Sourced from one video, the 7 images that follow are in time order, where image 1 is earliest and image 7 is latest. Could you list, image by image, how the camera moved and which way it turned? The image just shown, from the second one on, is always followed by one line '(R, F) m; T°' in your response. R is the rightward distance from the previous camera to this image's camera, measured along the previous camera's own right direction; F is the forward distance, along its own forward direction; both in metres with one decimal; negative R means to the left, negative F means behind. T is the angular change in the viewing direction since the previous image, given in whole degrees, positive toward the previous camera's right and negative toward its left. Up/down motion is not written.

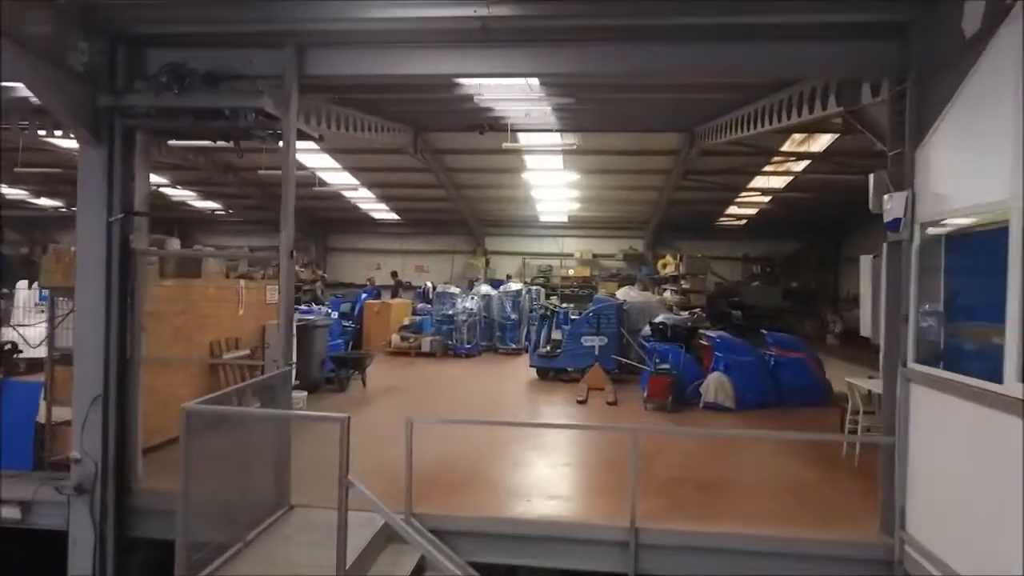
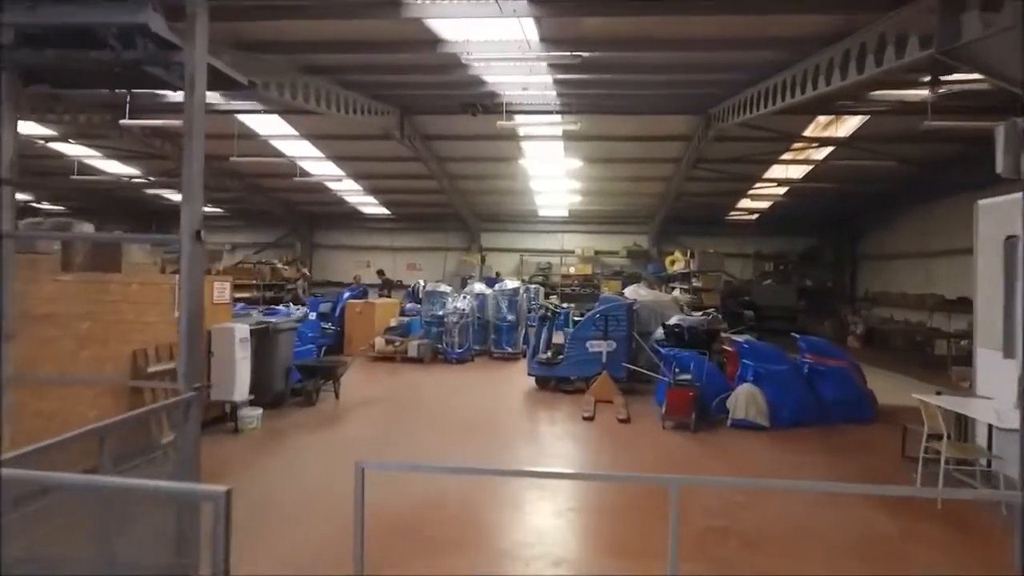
(0.0, +0.9) m; 0°
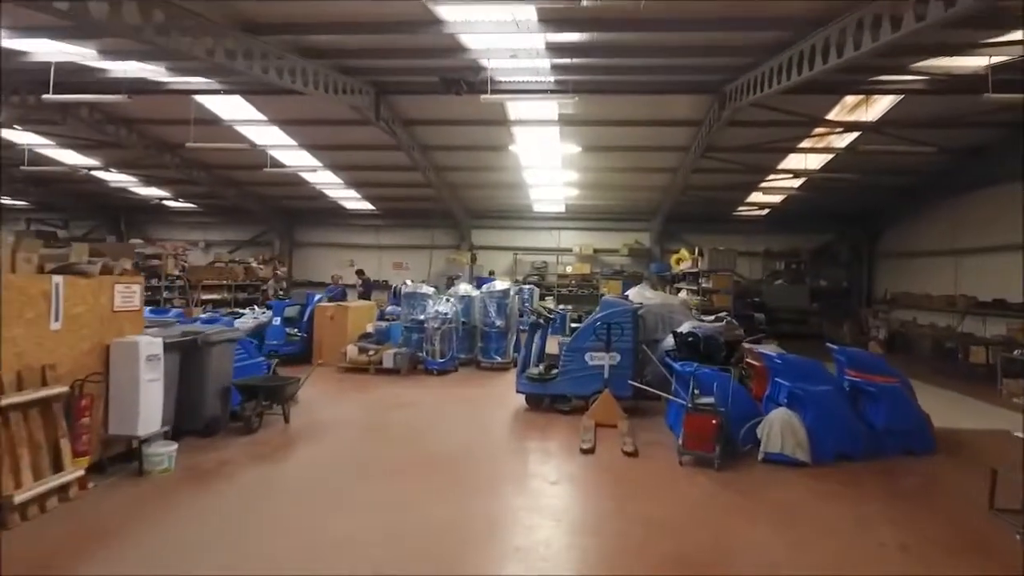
(+0.1, +0.9) m; 0°
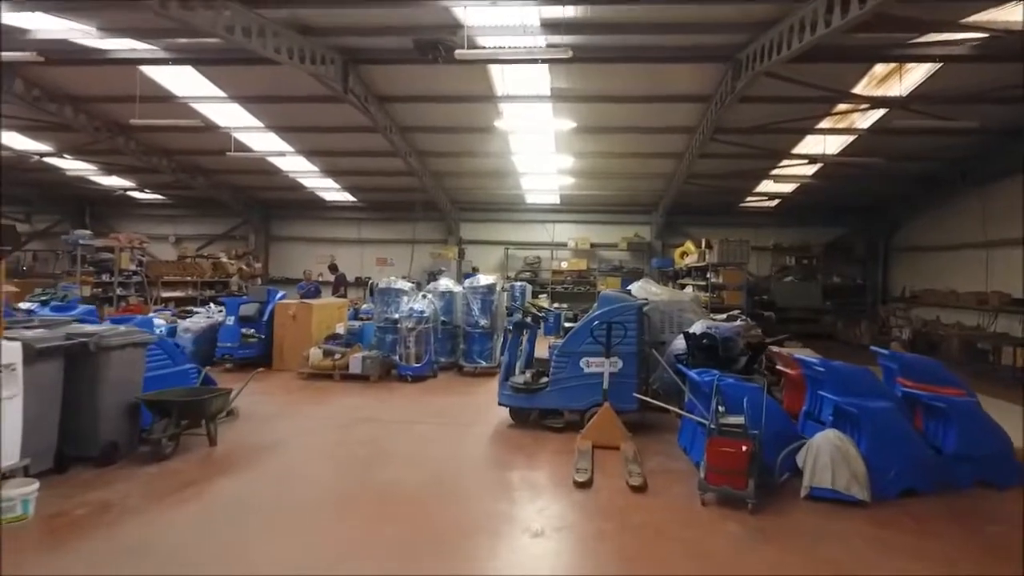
(+0.1, +0.9) m; 0°
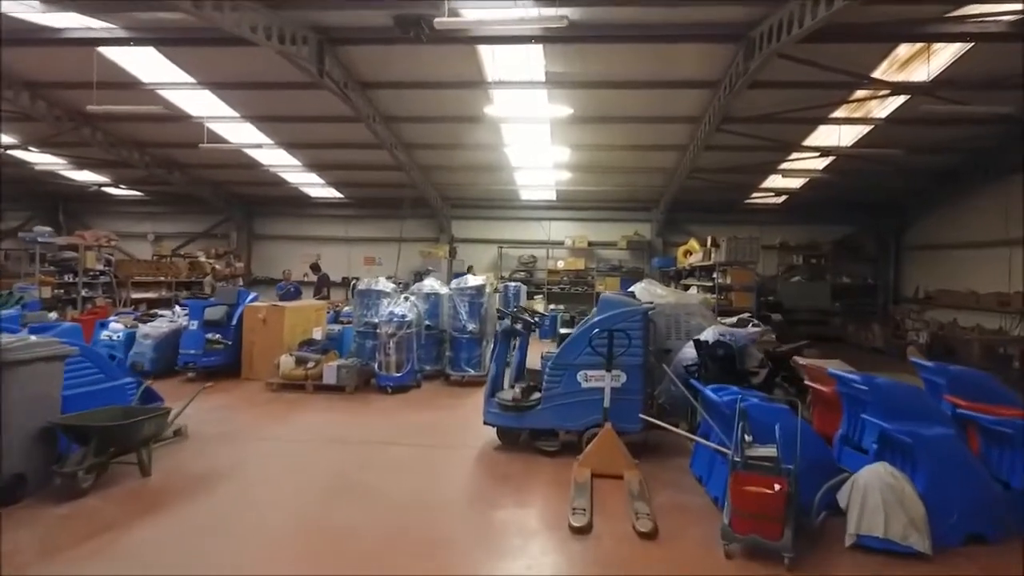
(+0.1, +0.6) m; 0°
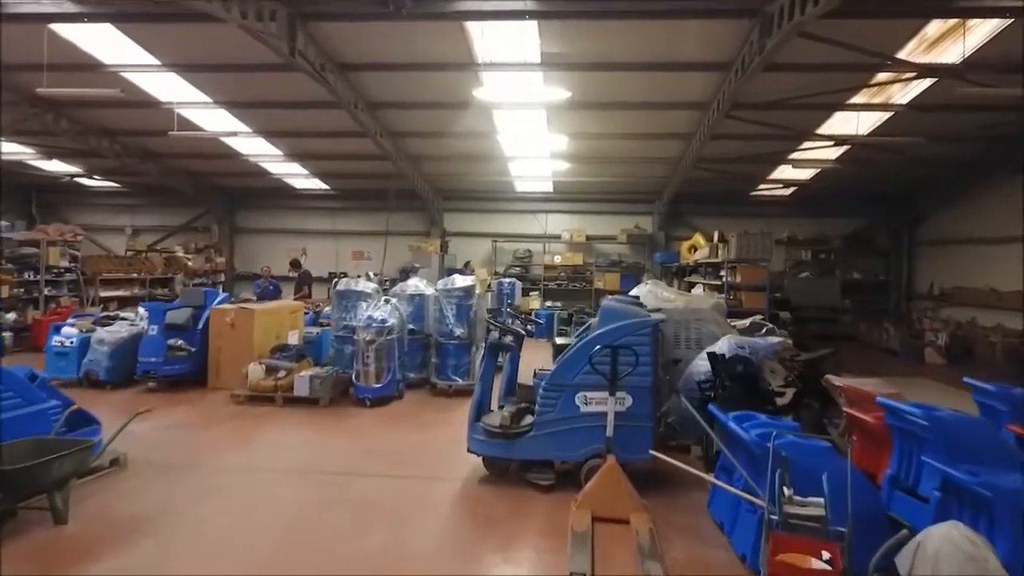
(0.0, +0.5) m; 0°
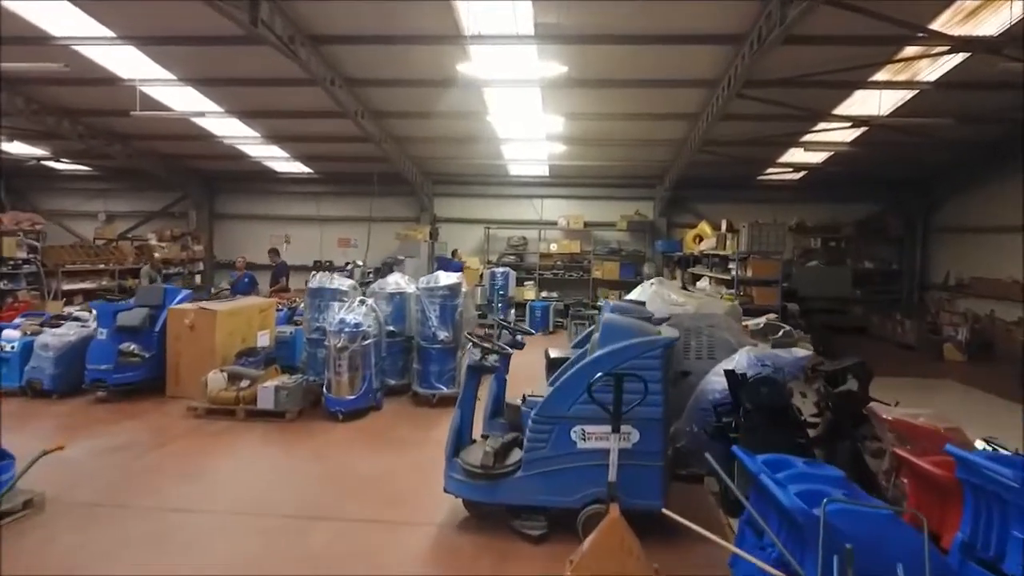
(+0.1, +0.5) m; 0°
